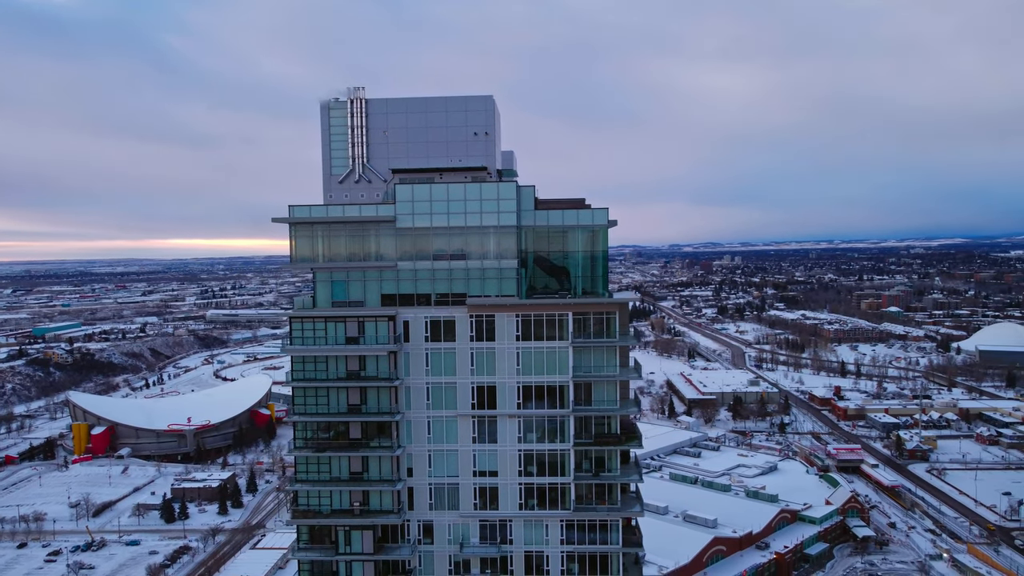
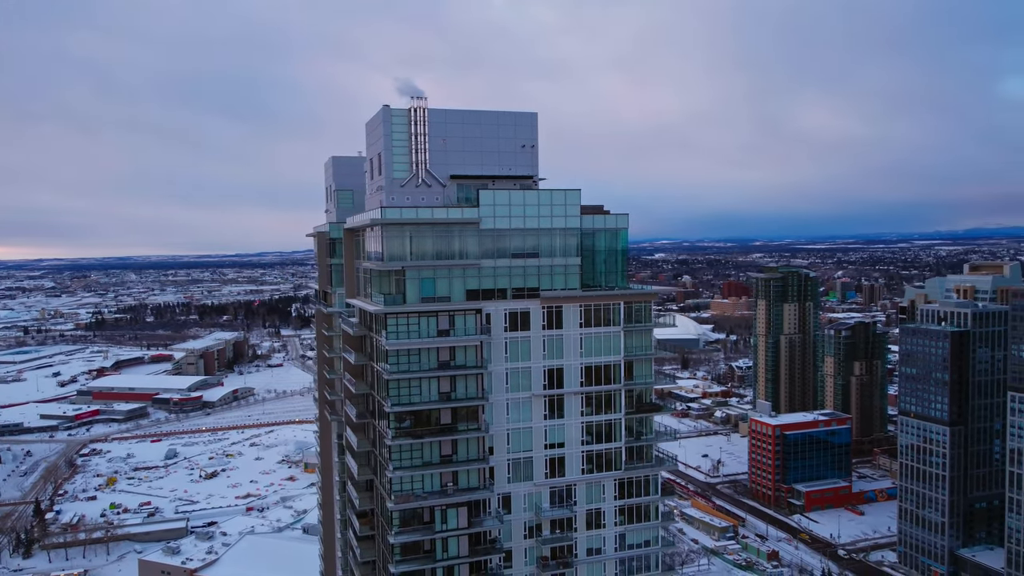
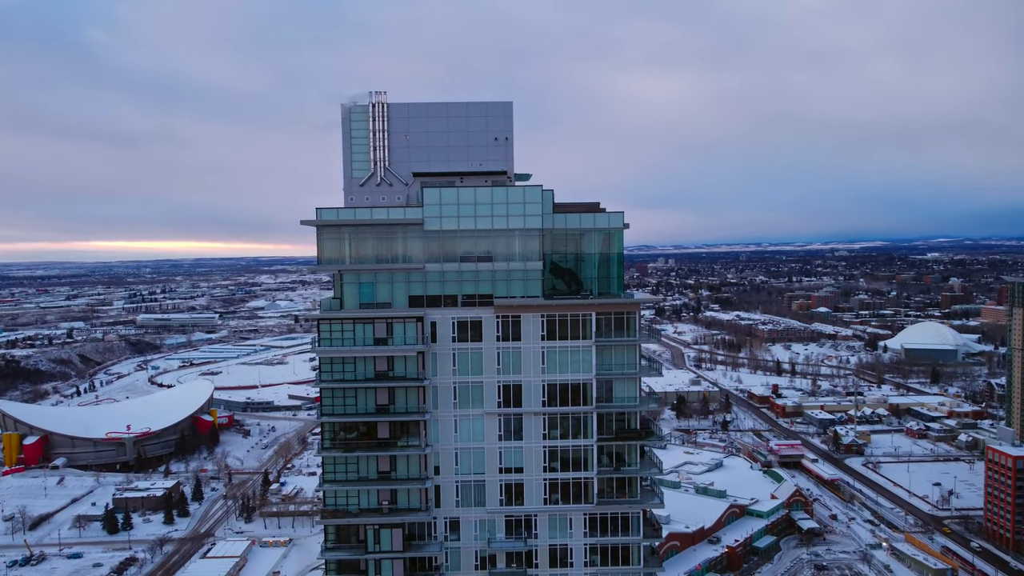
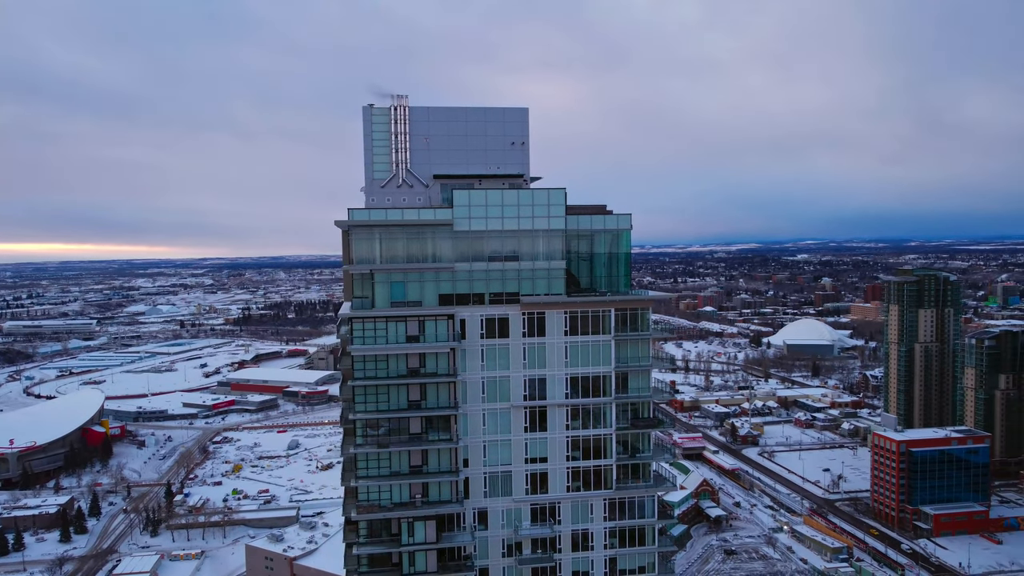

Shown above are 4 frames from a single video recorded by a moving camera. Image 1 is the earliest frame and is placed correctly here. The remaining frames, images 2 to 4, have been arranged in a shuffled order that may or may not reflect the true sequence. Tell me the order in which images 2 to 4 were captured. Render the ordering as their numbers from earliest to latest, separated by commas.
3, 4, 2
